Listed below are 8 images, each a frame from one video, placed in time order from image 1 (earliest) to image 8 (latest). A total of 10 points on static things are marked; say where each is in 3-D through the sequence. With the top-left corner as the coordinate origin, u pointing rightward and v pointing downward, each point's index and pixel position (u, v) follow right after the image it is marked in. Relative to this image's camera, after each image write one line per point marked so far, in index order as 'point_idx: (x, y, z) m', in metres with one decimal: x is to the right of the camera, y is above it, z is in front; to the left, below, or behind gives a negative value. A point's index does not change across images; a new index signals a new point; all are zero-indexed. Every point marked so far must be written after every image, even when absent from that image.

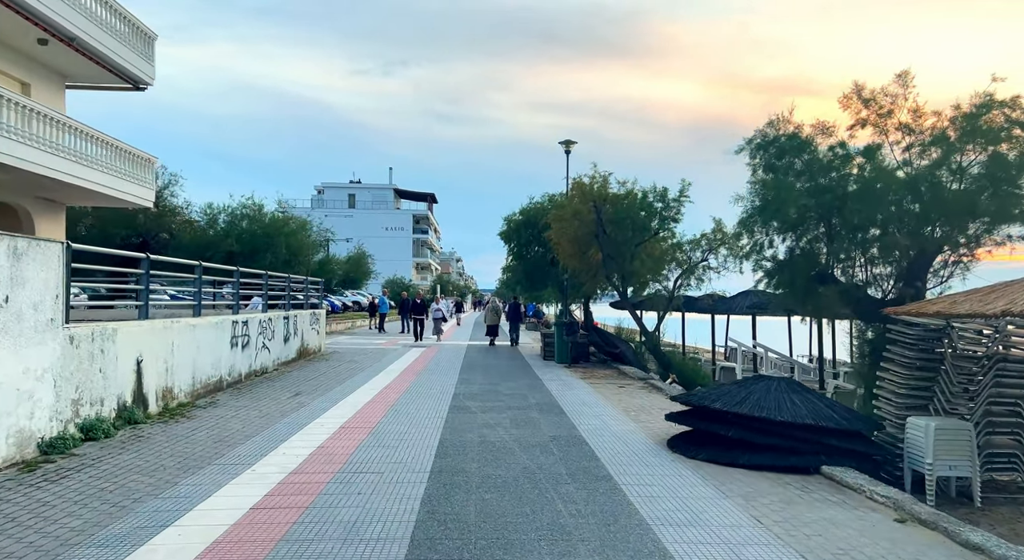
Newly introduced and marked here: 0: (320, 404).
0: (-3.3, -2.1, +12.0) m
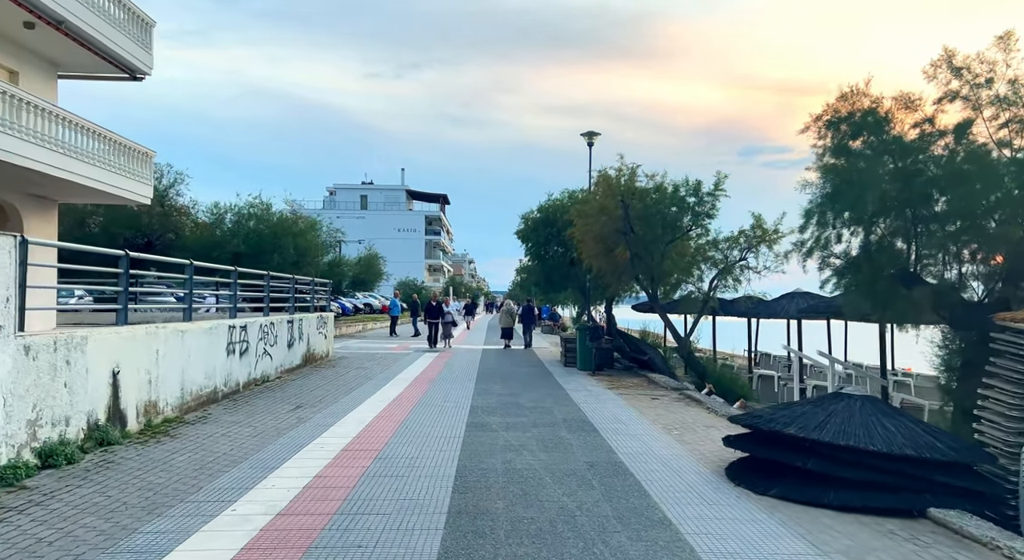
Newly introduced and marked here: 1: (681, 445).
0: (-2.9, -2.1, +10.7) m
1: (+2.2, -2.1, +9.0) m
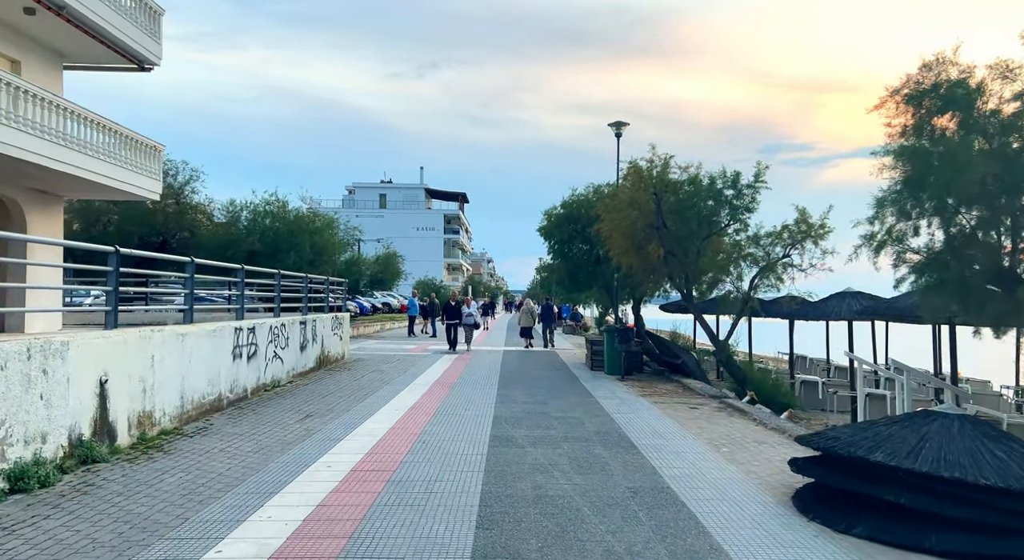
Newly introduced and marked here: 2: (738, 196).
0: (-2.5, -2.1, +9.8) m
1: (+2.5, -2.1, +7.9) m
2: (+5.0, +1.9, +15.5) m
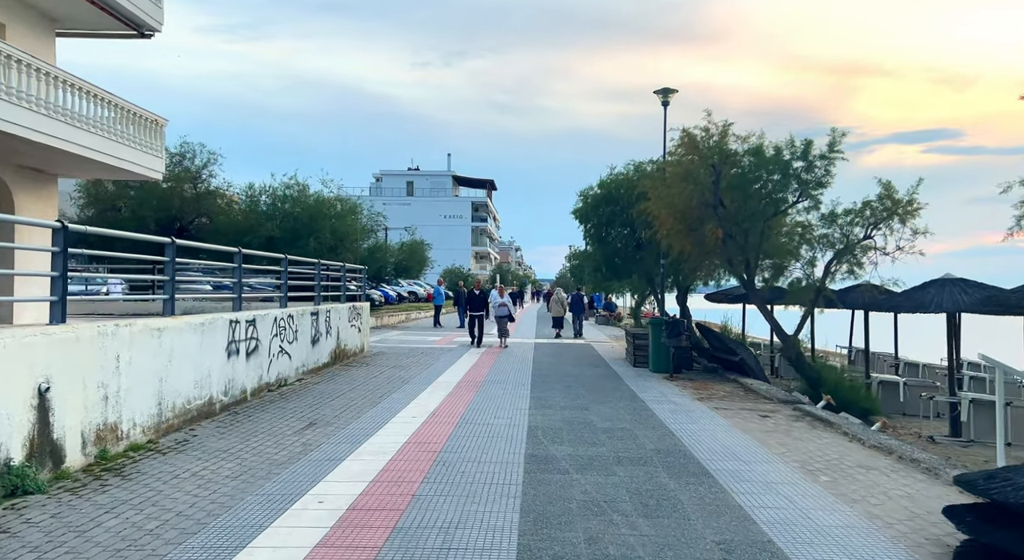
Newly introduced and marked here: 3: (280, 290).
0: (-2.0, -1.9, +8.1) m
1: (+2.9, -2.0, +6.0) m
2: (+5.6, +2.1, +13.4) m
3: (-4.6, -0.2, +13.9) m
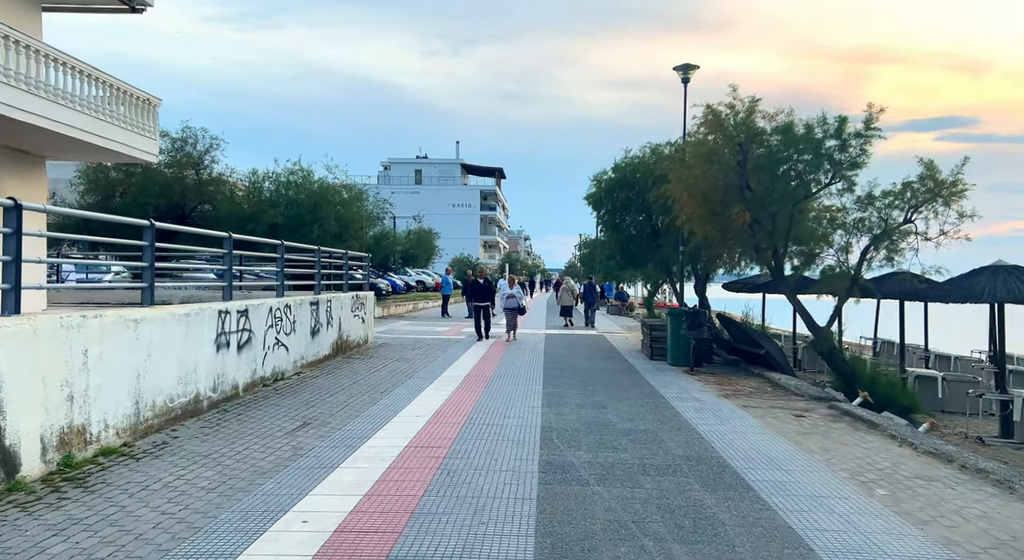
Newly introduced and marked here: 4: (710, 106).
0: (-1.9, -1.8, +7.3) m
1: (+3.0, -1.8, +5.2) m
2: (+5.8, +2.4, +12.5) m
3: (-4.4, 0.0, +13.1) m
4: (+3.8, +3.3, +13.5) m
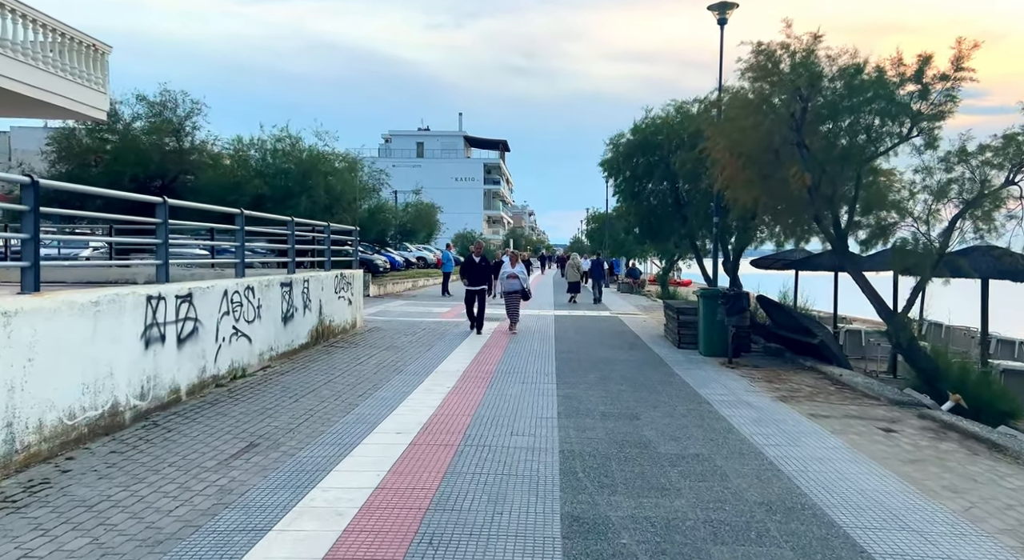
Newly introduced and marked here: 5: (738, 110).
0: (-1.8, -1.6, +5.3) m
1: (+3.1, -1.7, +3.1) m
2: (+5.9, +2.7, +10.2) m
3: (-4.3, +0.4, +11.0) m
4: (+3.9, +3.7, +11.2) m
5: (+3.6, +2.7, +11.3) m
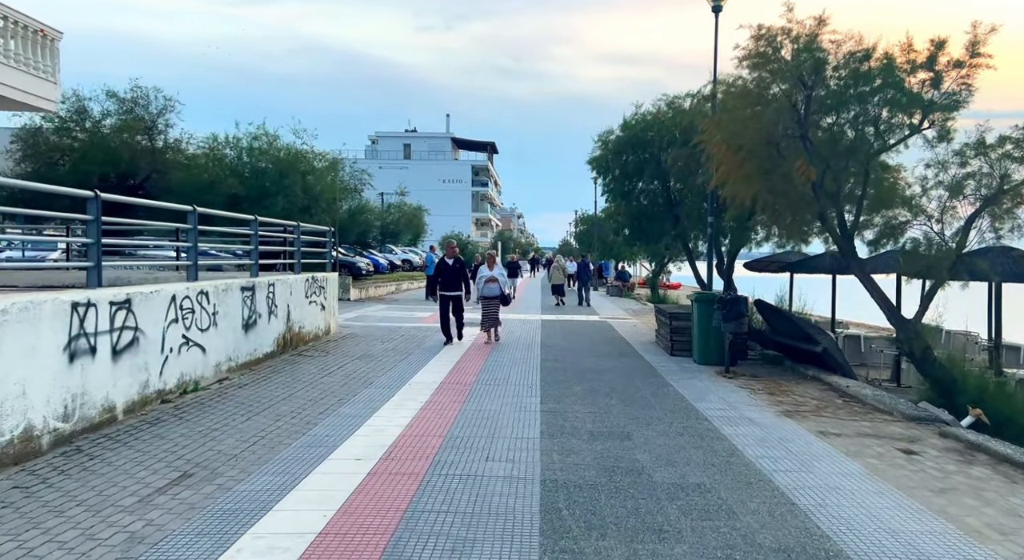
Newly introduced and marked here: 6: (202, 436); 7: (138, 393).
0: (-2.0, -1.6, +4.4) m
1: (+2.9, -1.8, +2.3) m
2: (+5.7, +2.7, +9.4) m
3: (-4.5, +0.3, +10.1) m
4: (+3.6, +3.6, +10.4) m
5: (+3.3, +2.7, +10.5) m
6: (-3.1, -1.6, +7.1) m
7: (-4.2, -1.3, +8.0) m
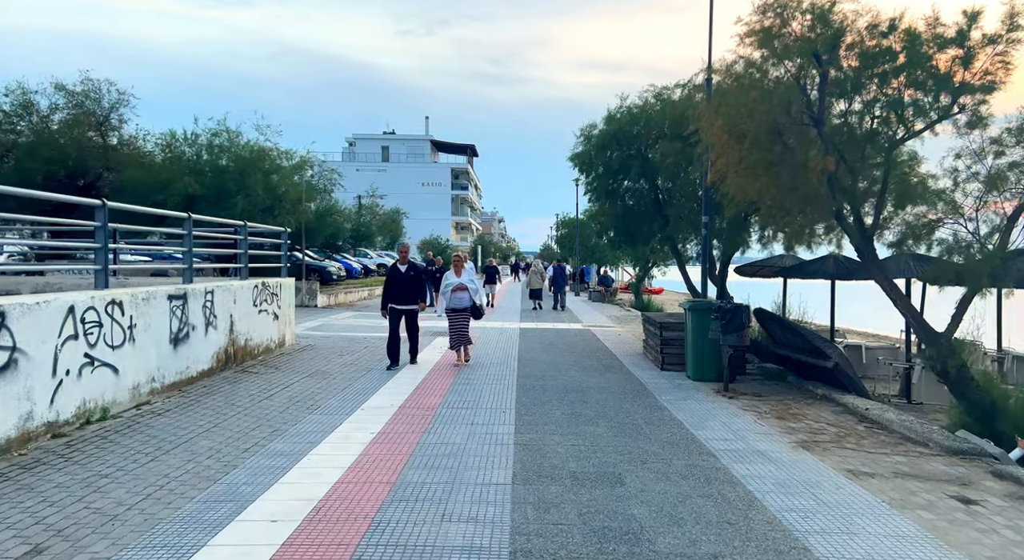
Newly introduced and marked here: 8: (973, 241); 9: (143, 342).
0: (-2.2, -1.7, +2.9) m
1: (+2.7, -1.8, +1.0) m
2: (+5.3, +2.6, +8.2) m
3: (-4.9, +0.2, +8.6) m
4: (+3.2, +3.6, +9.1) m
5: (+2.9, +2.6, +9.2) m
6: (-3.4, -1.6, +5.7) m
7: (-4.5, -1.3, +6.5) m
8: (+5.2, +0.5, +8.0) m
9: (-4.5, -0.7, +8.7) m
